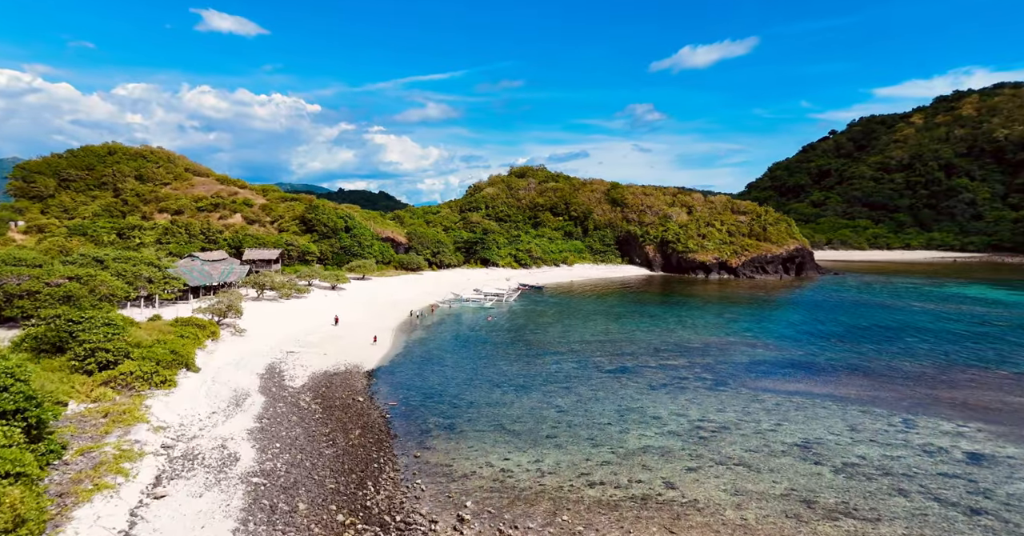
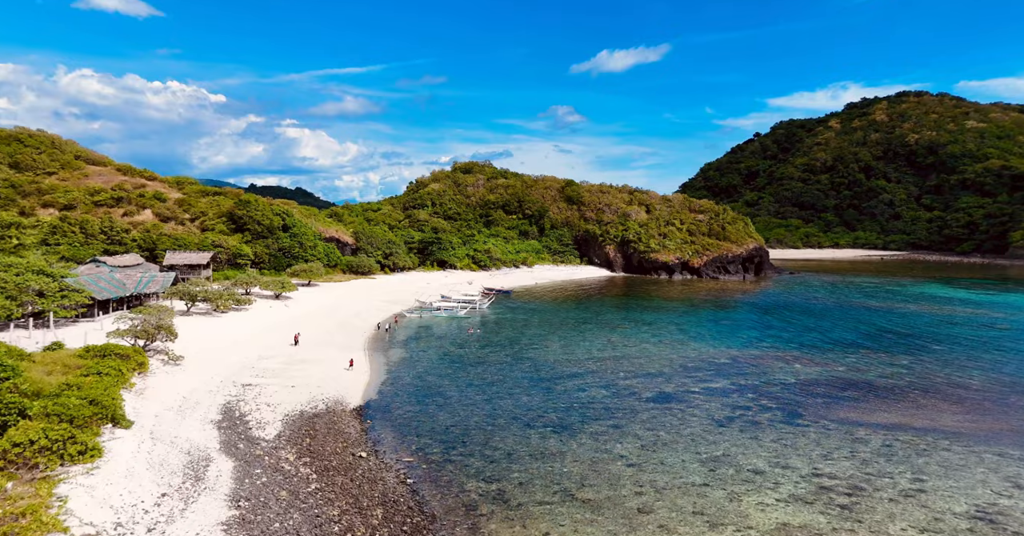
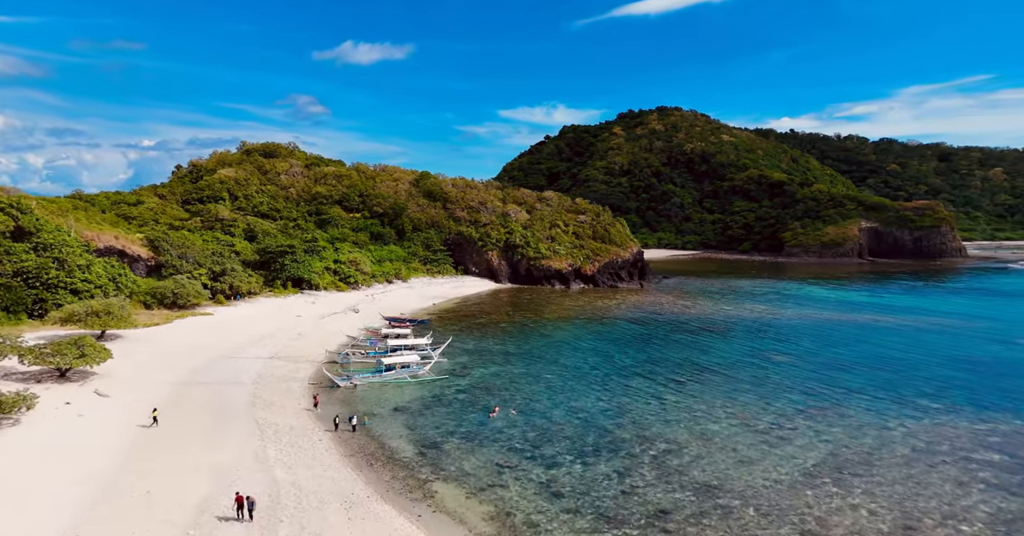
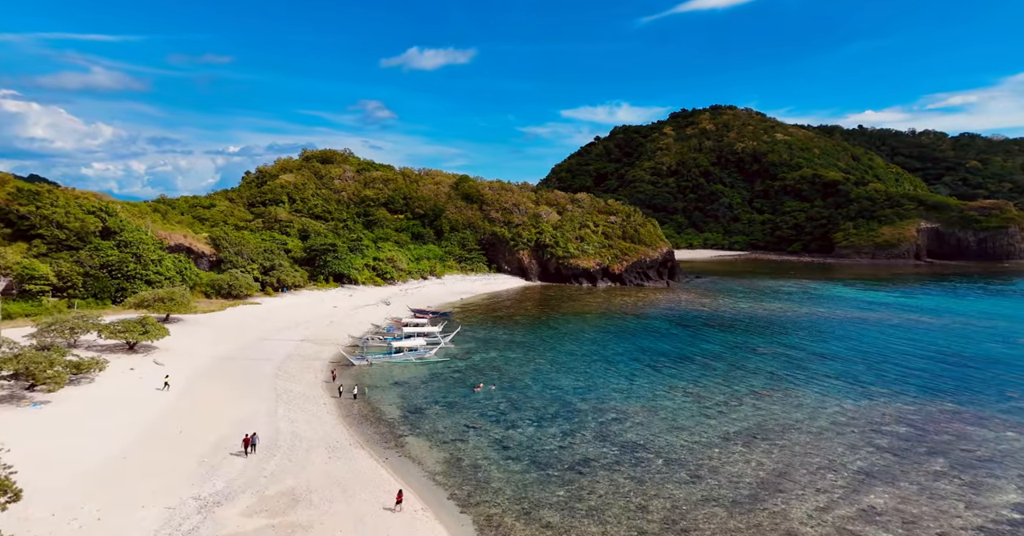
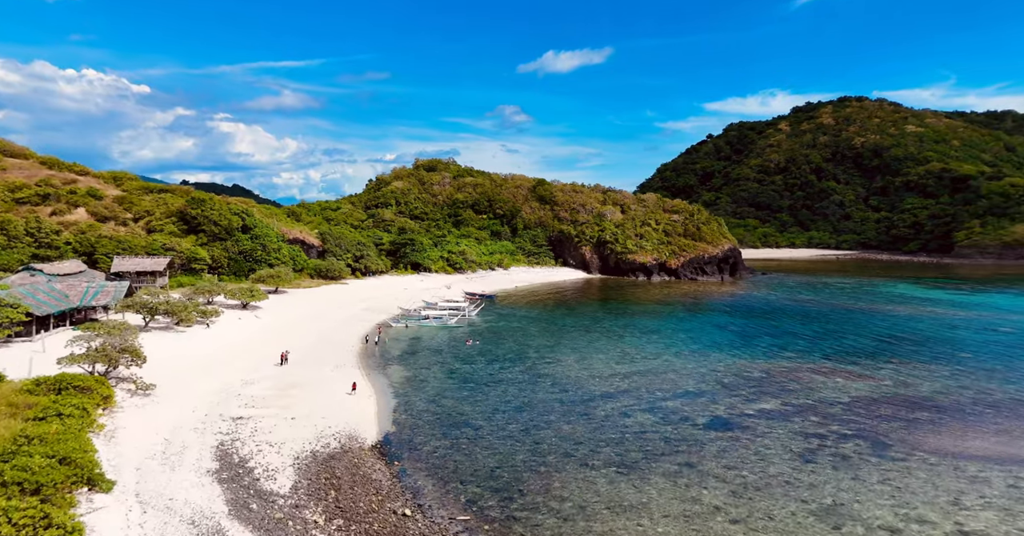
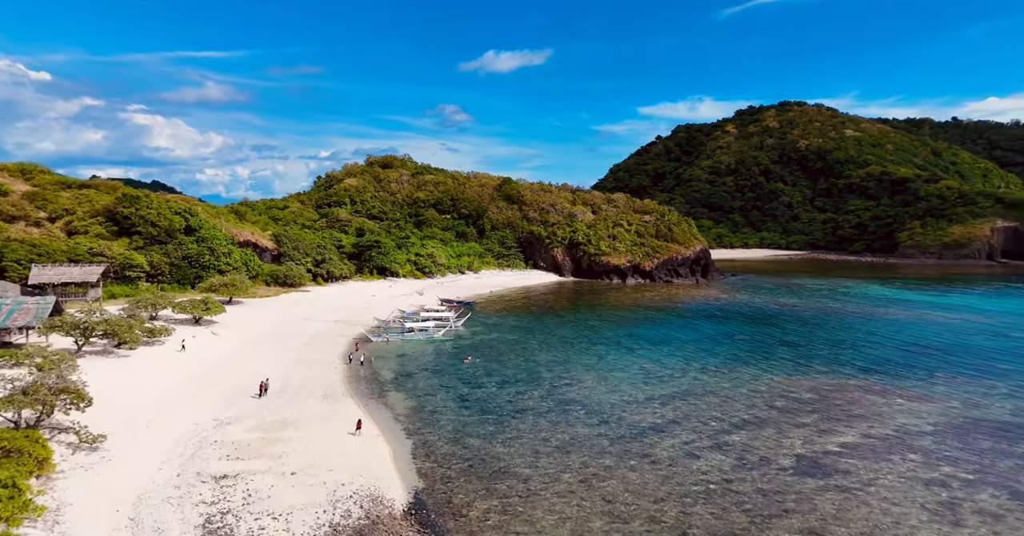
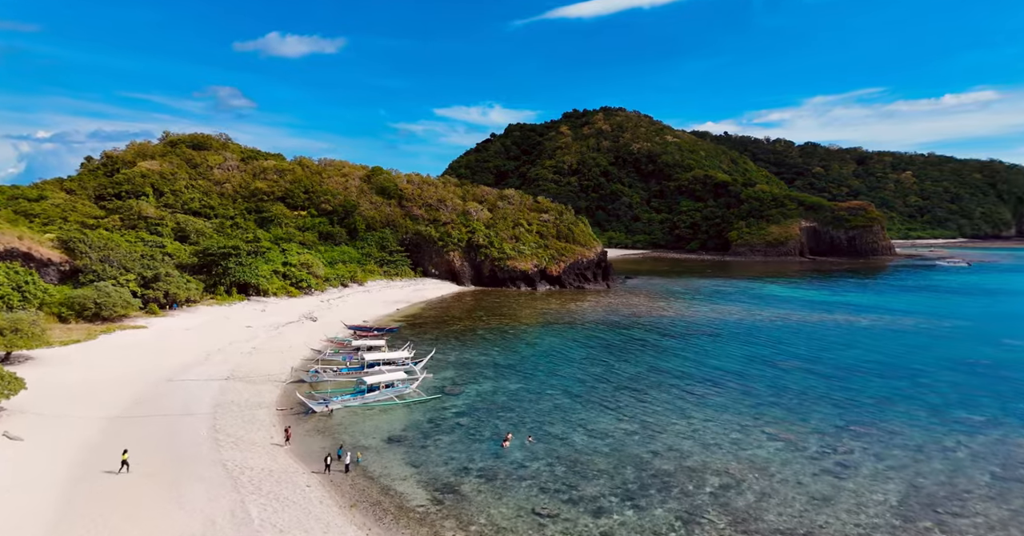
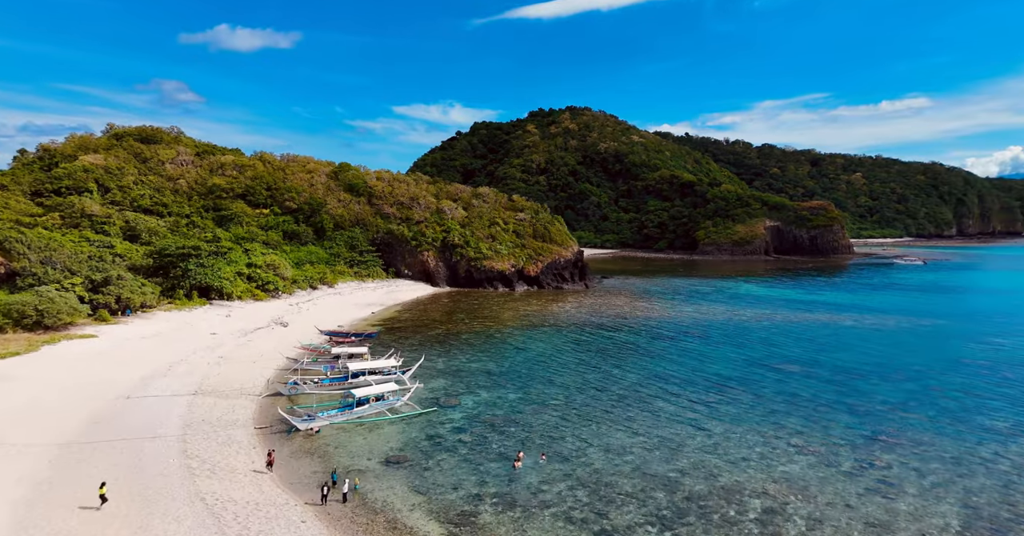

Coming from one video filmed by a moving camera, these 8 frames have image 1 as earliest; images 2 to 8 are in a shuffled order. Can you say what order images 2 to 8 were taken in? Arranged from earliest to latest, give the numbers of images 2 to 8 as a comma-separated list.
2, 5, 6, 4, 3, 7, 8
